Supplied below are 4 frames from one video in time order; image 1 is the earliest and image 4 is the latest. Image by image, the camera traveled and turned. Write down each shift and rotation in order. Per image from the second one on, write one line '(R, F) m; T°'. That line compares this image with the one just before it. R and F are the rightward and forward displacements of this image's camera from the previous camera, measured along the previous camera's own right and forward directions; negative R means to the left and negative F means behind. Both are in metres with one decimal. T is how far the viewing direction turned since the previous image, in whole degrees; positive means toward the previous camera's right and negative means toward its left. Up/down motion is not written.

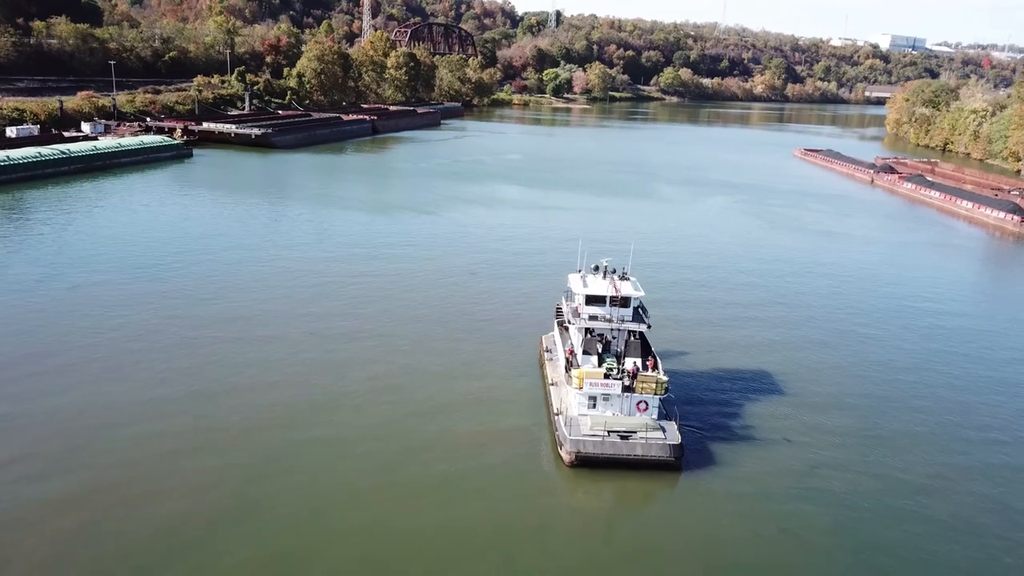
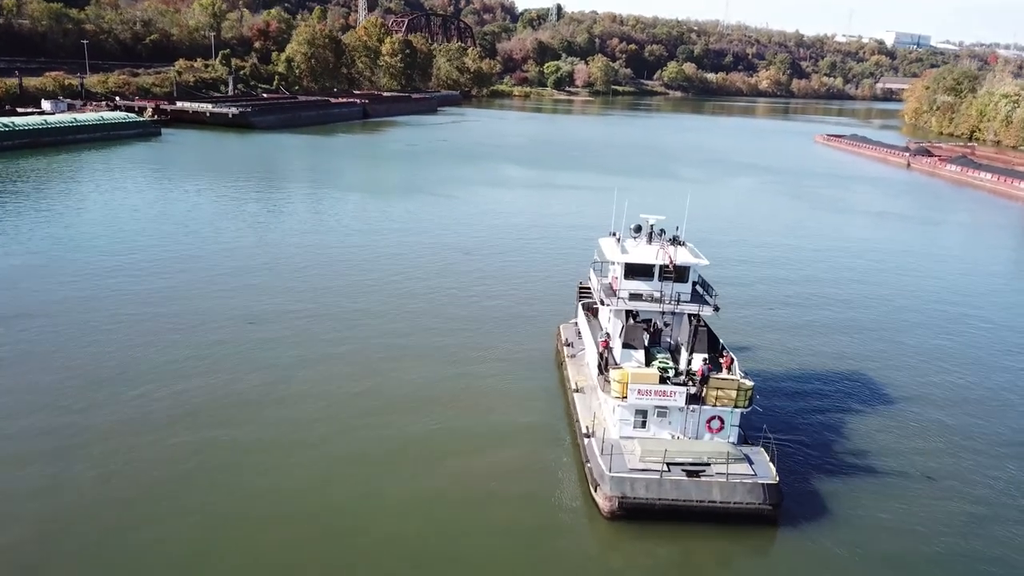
(-0.1, +3.8) m; 0°
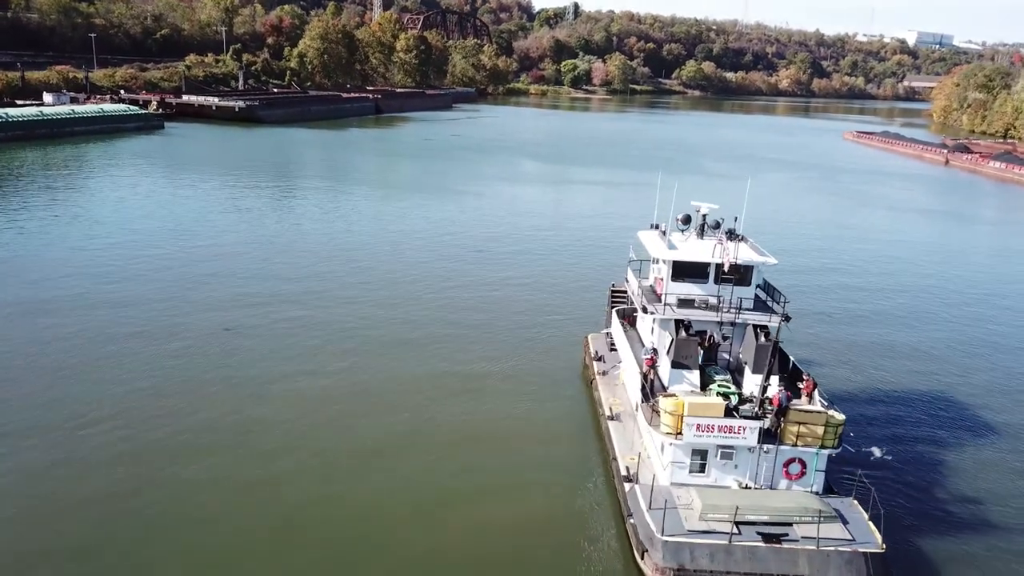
(-0.1, +1.7) m; -1°
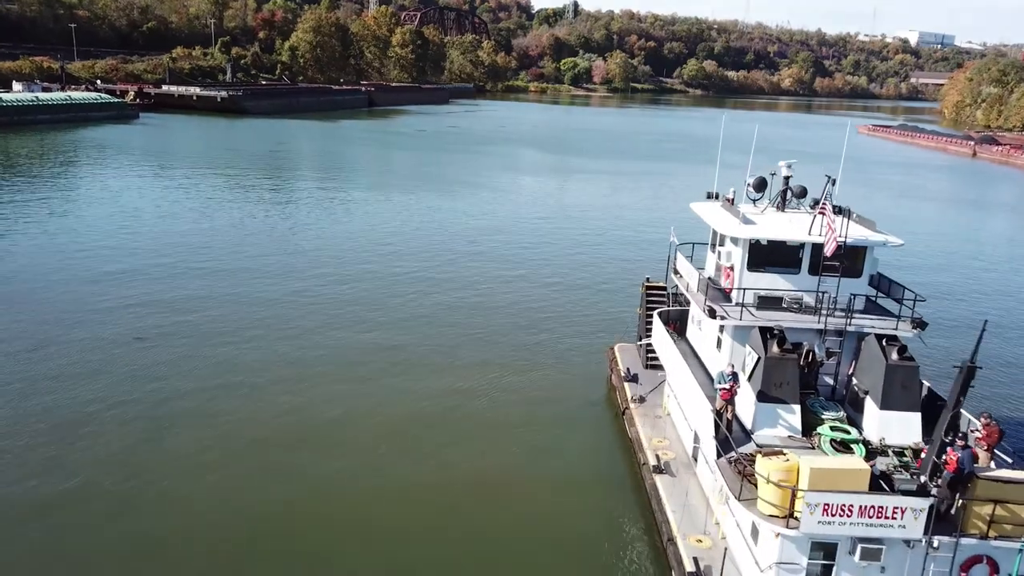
(0.0, +2.3) m; 0°
